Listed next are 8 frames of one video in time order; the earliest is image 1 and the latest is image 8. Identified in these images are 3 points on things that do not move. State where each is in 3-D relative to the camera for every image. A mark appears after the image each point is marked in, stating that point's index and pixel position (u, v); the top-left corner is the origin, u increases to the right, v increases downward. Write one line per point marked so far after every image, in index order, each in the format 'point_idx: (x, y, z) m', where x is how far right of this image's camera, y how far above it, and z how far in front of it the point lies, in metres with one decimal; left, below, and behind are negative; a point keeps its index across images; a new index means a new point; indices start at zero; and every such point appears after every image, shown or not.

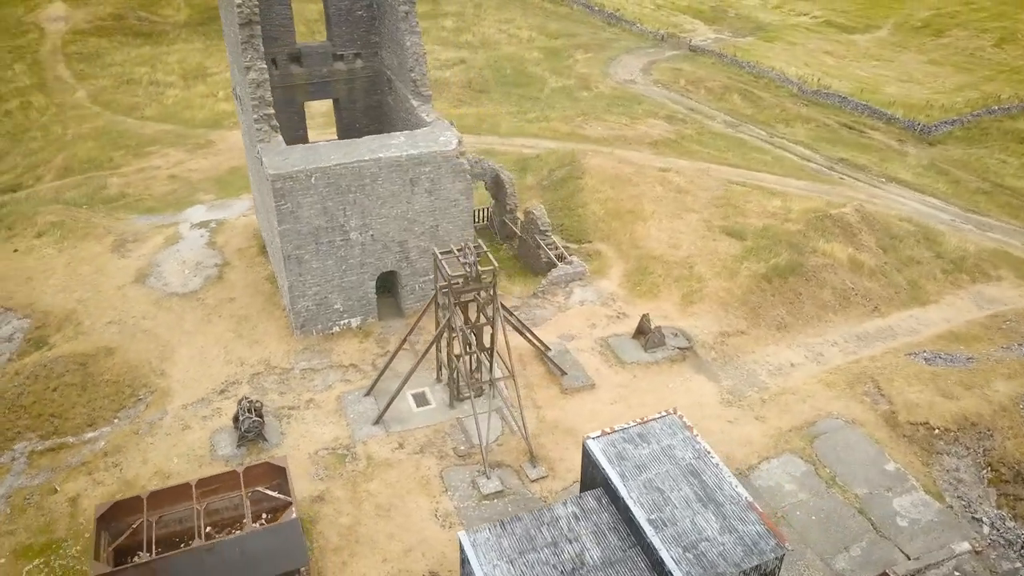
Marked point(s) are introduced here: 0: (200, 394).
0: (-5.6, -1.9, +14.6) m
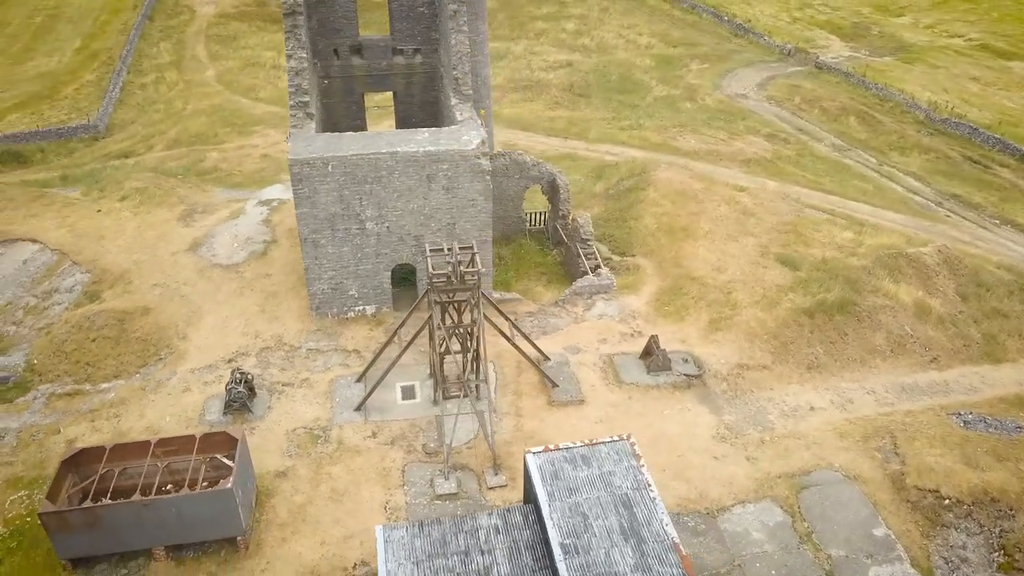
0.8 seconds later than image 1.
0: (-5.7, -1.4, +15.5) m
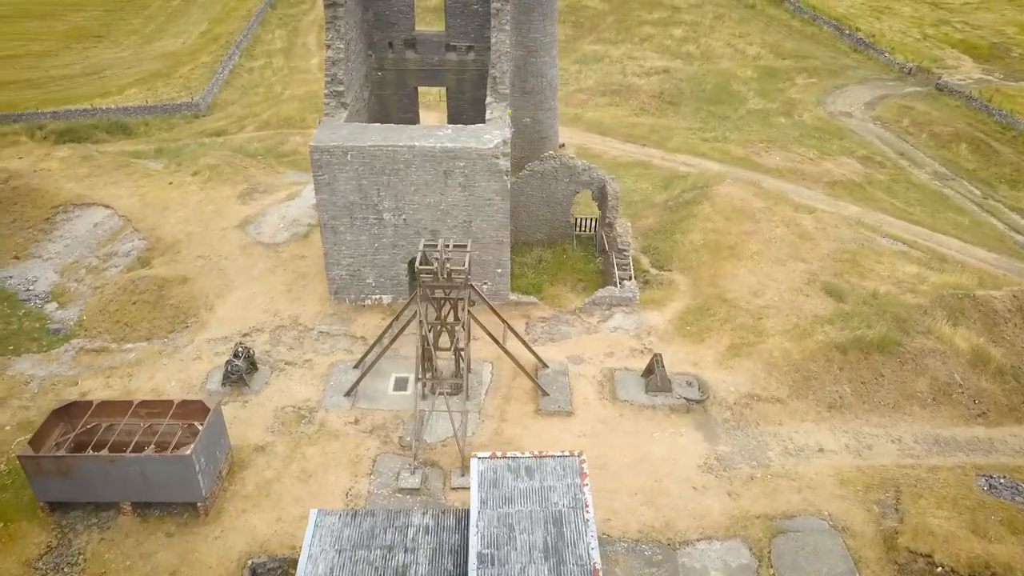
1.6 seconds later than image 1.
0: (-5.7, -0.9, +16.2) m
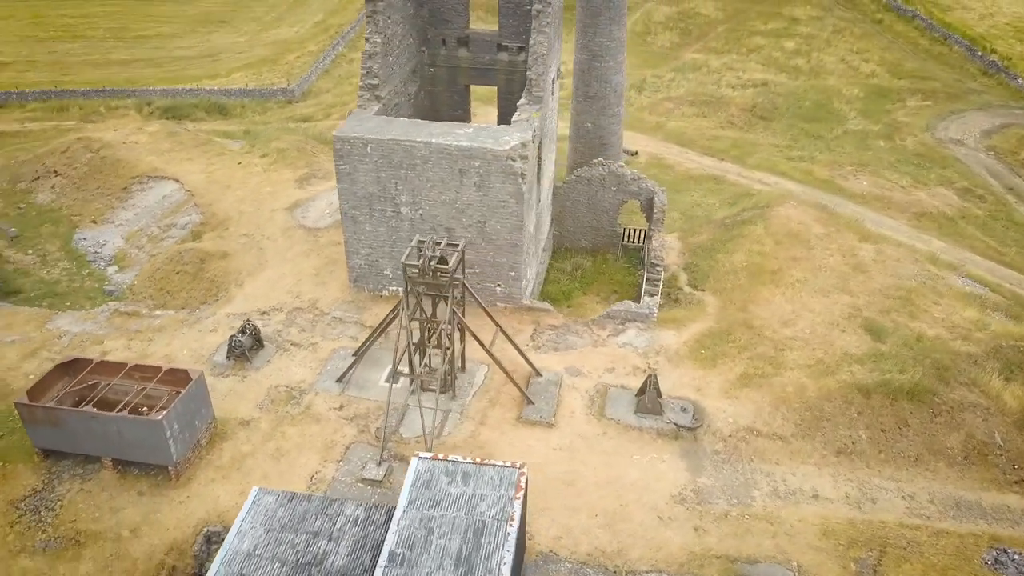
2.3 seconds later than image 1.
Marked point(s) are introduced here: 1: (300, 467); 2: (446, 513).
0: (-5.5, -0.4, +16.9) m
1: (-3.4, -2.9, +13.0) m
2: (-0.8, -2.8, +10.3) m
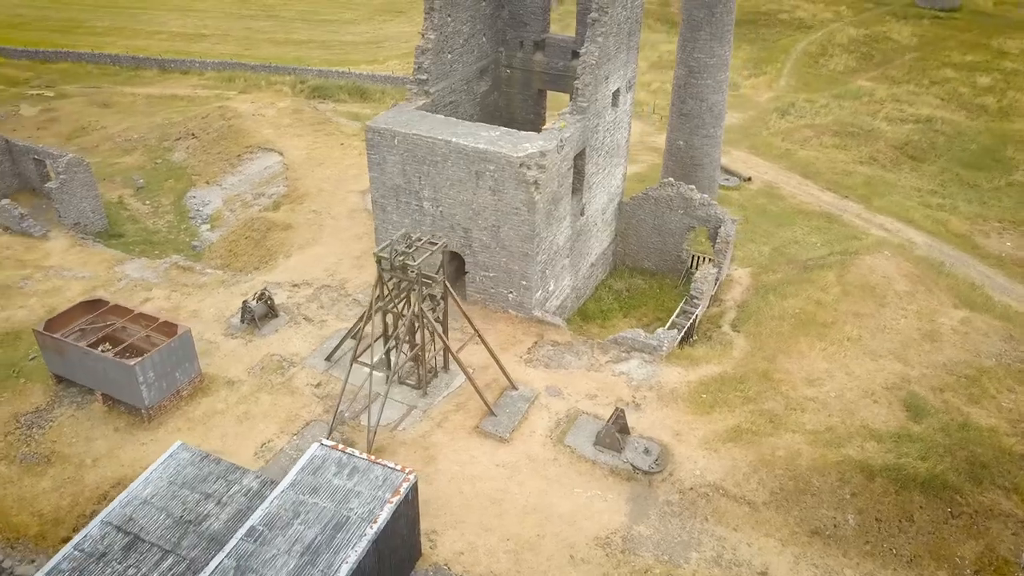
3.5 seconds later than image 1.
0: (-5.0, +0.2, +17.9) m
1: (-4.3, -2.5, +13.7) m
2: (-2.5, -2.7, +10.5) m
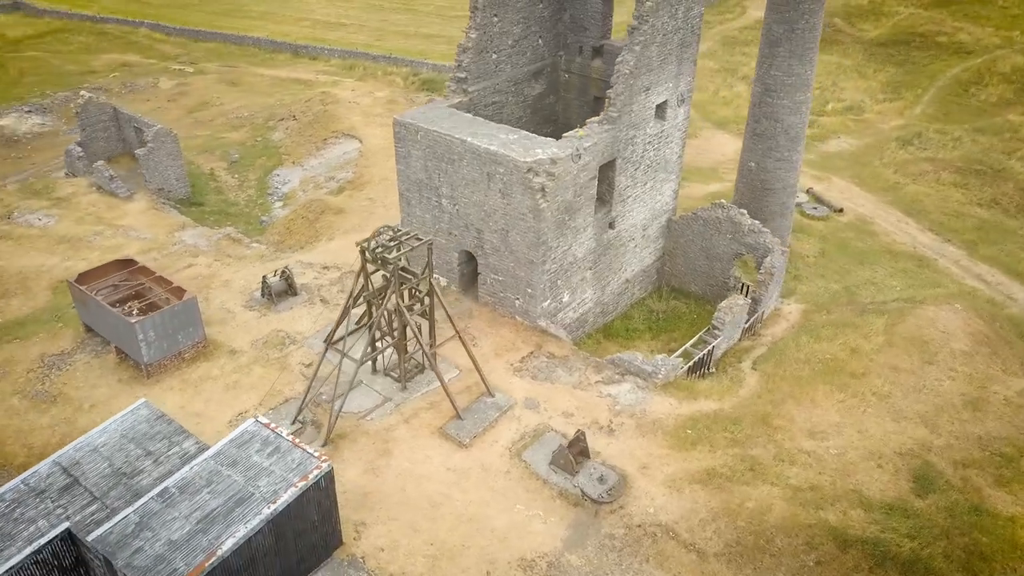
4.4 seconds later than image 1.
0: (-4.4, +0.6, +18.6) m
1: (-4.8, -2.0, +14.3) m
2: (-3.7, -2.5, +10.8) m
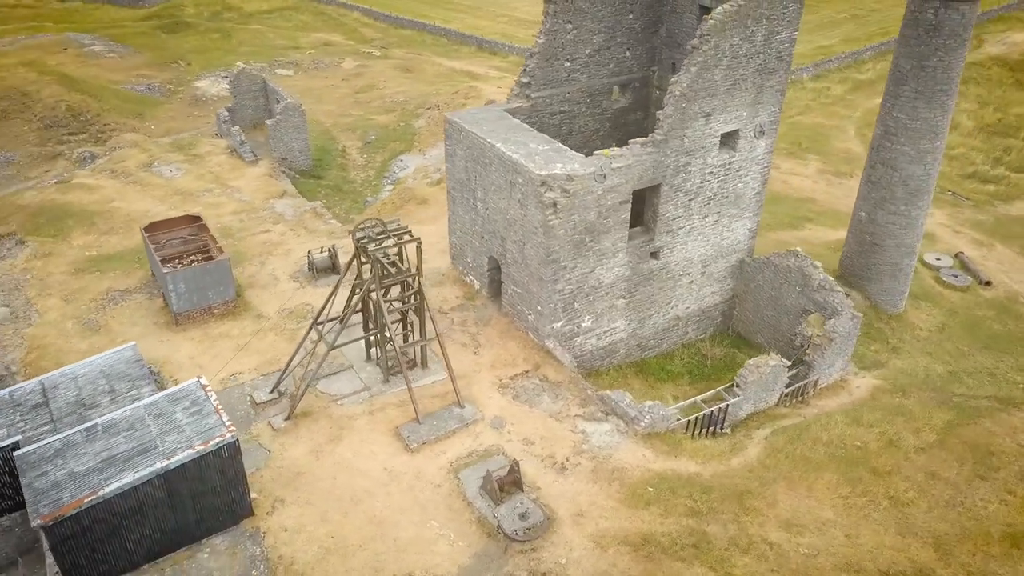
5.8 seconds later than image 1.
0: (-3.2, +1.0, +19.1) m
1: (-5.1, -1.4, +15.2) m
2: (-5.1, -1.9, +11.5) m
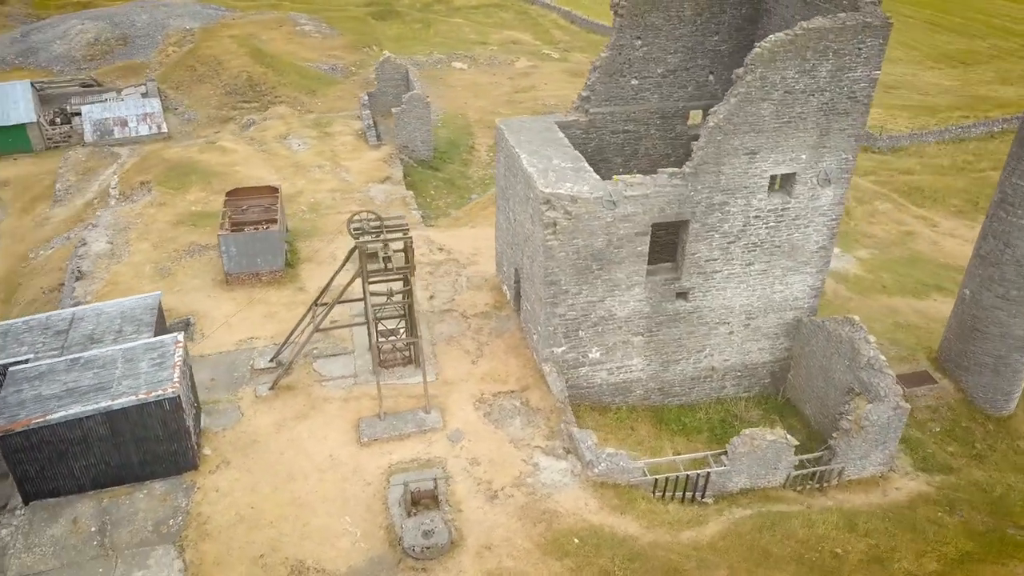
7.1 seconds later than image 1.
0: (-1.7, +1.1, +19.4) m
1: (-5.0, -0.8, +16.2) m
2: (-6.1, -1.2, +12.7) m
